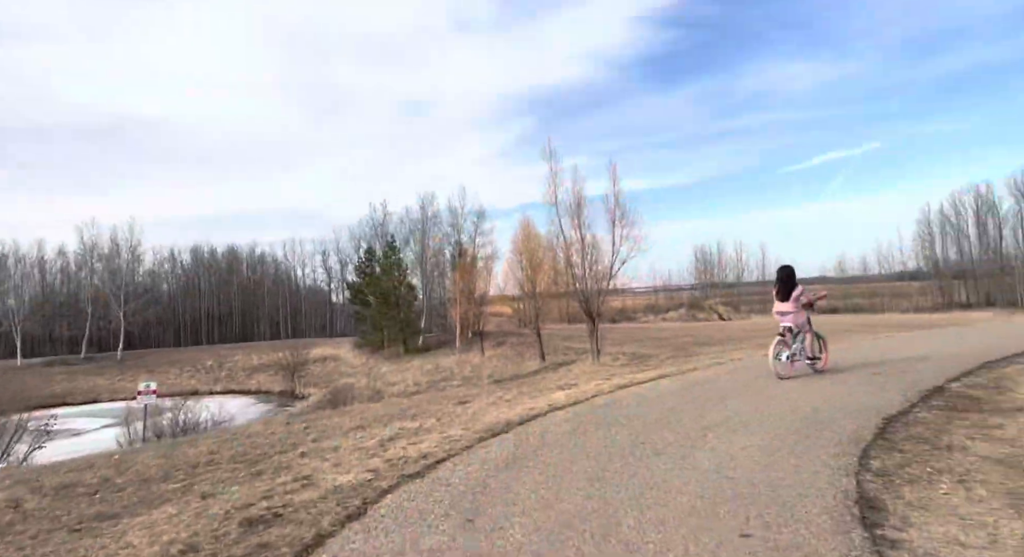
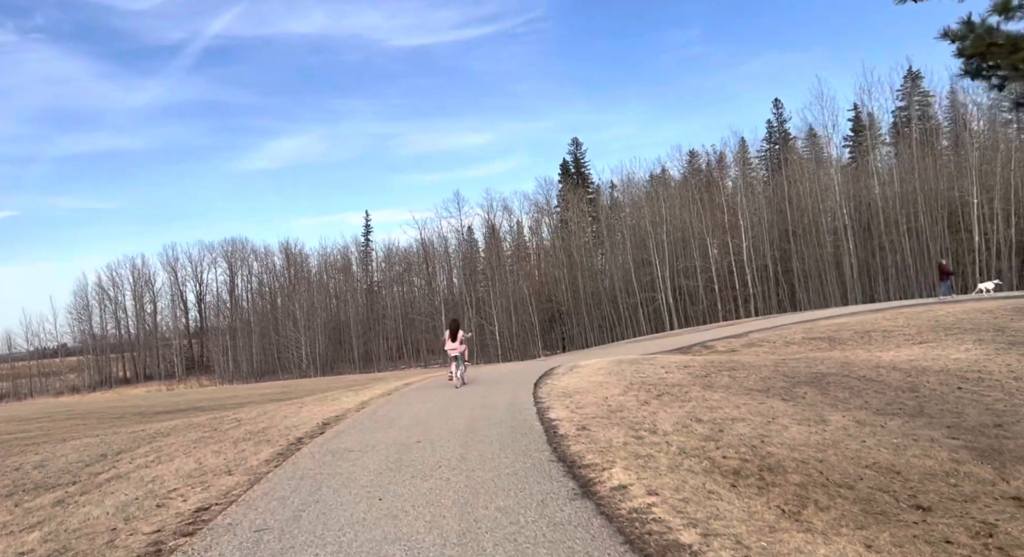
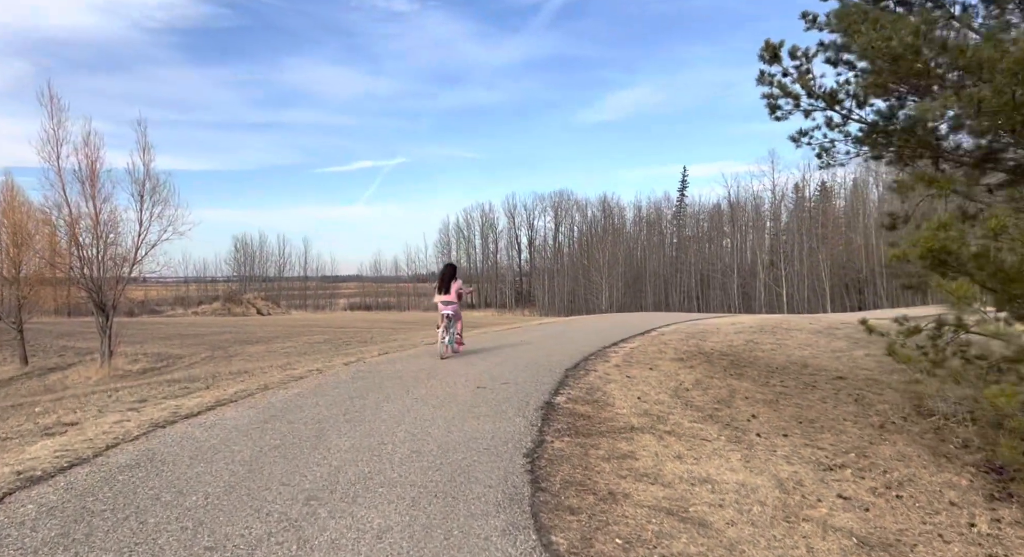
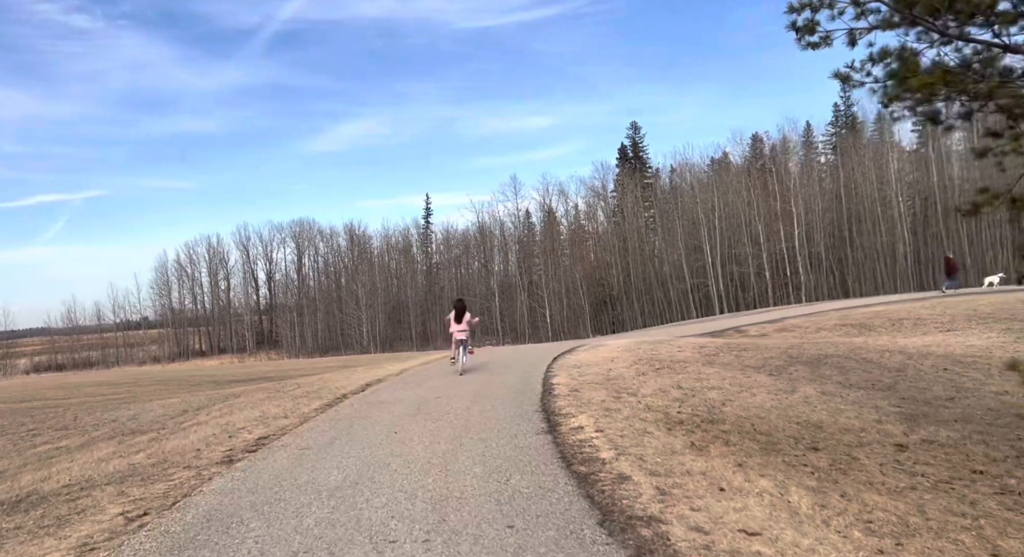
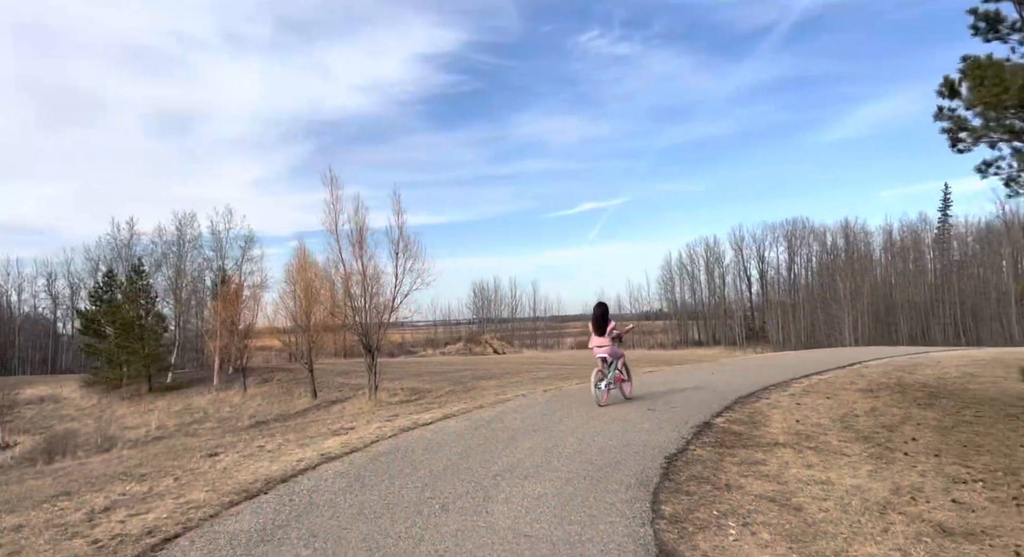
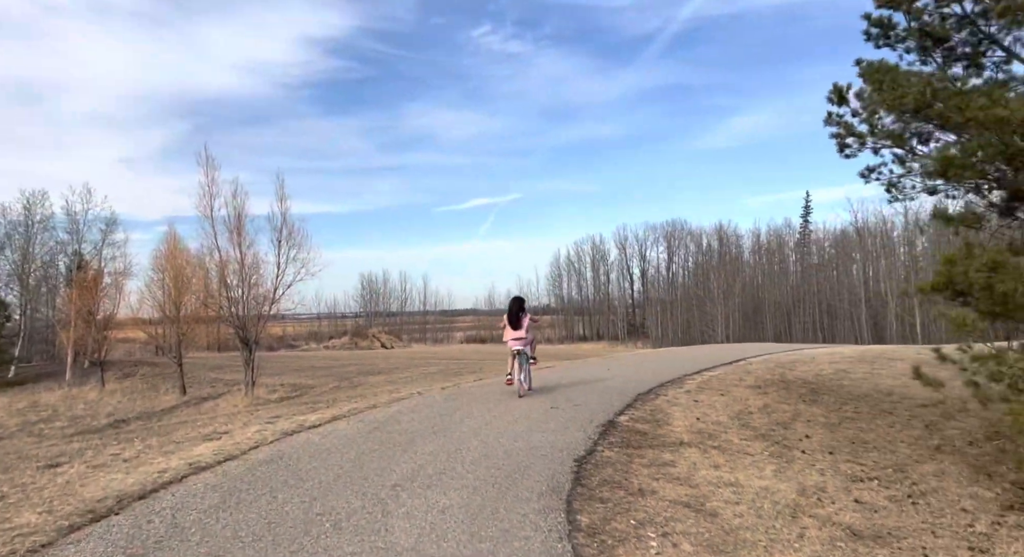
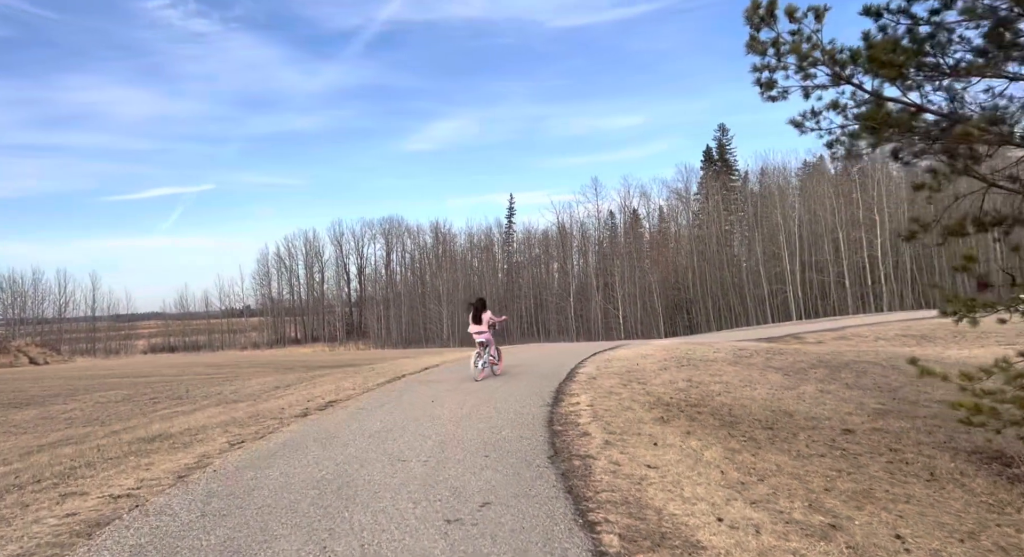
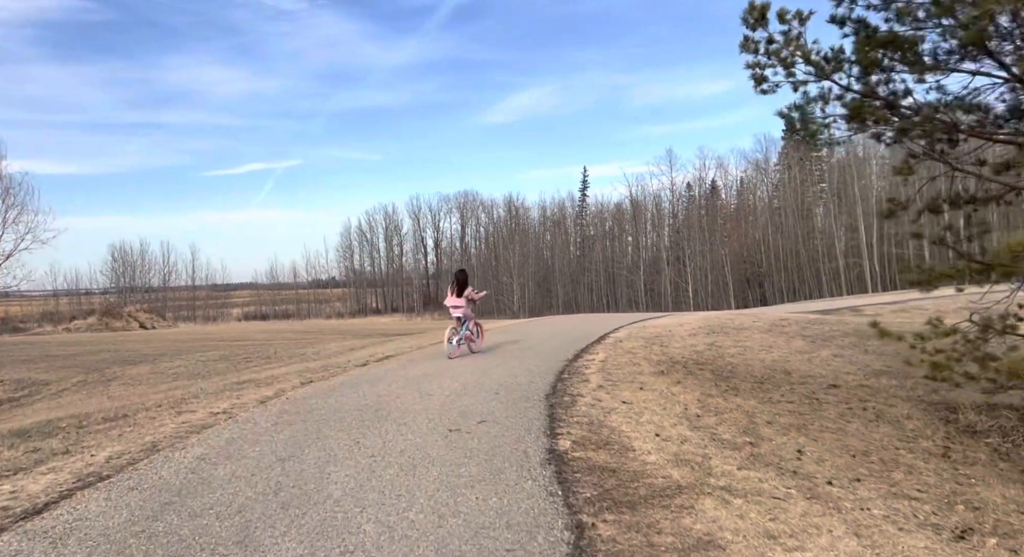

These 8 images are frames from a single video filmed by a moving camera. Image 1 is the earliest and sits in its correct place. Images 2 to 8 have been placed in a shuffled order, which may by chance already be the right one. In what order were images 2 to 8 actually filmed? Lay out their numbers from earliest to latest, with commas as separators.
5, 6, 3, 8, 7, 4, 2
